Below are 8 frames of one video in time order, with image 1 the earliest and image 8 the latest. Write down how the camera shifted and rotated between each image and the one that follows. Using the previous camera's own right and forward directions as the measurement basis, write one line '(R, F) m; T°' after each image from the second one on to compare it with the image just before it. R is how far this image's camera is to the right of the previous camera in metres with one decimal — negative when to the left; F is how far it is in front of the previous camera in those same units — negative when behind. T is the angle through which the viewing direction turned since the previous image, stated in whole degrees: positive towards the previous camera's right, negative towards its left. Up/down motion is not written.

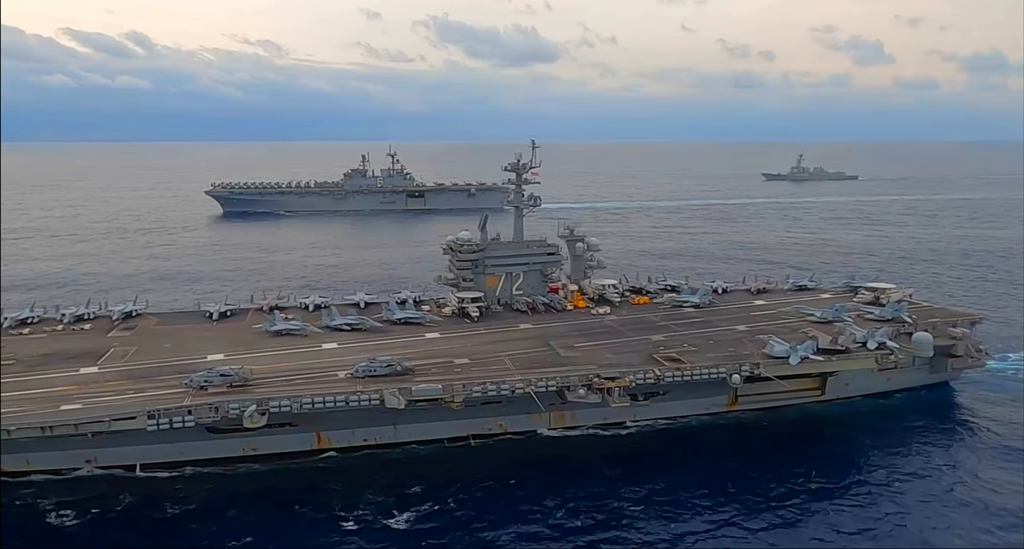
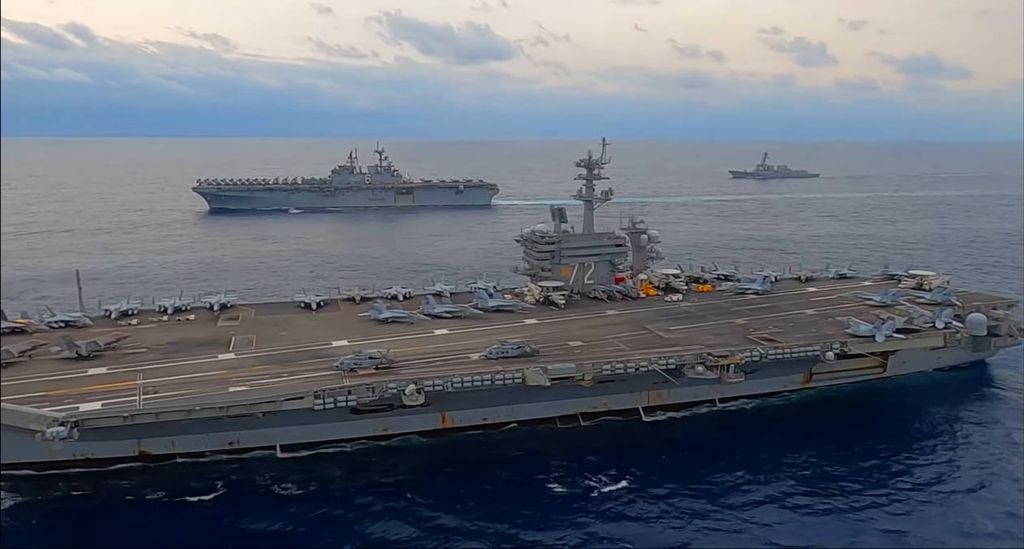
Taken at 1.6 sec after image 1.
(-4.4, -1.2) m; +4°
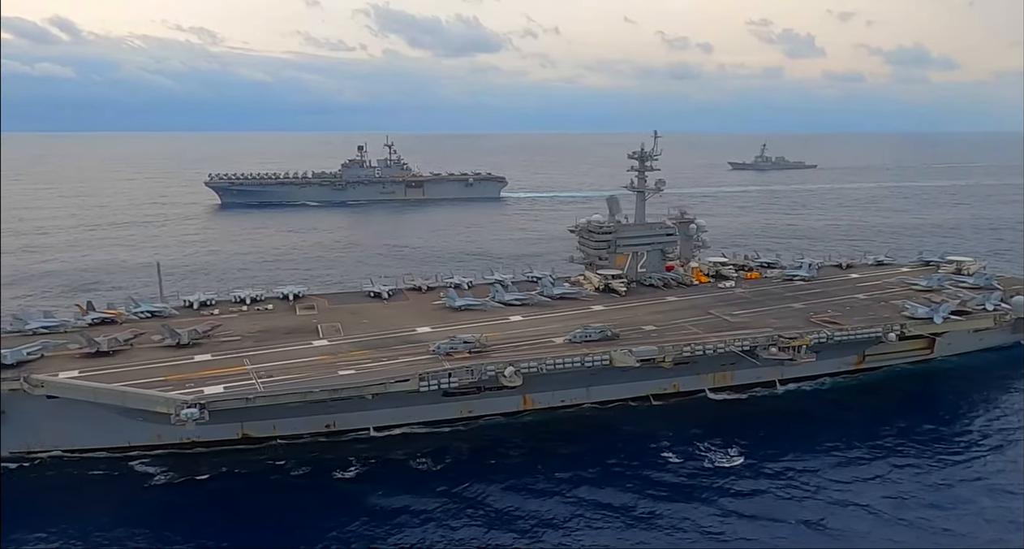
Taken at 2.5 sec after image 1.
(-2.5, -0.9) m; +1°
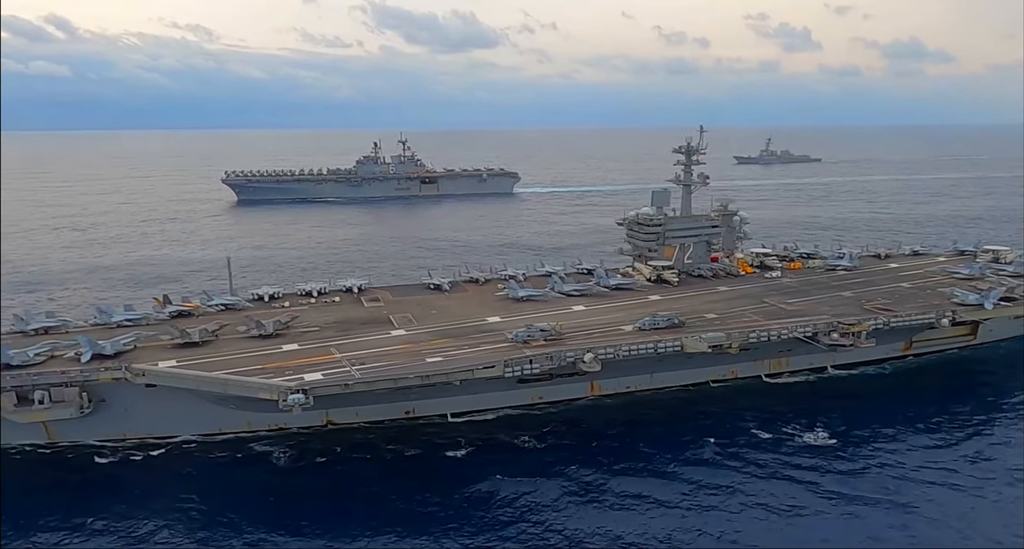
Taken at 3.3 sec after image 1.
(-2.1, -0.8) m; 0°
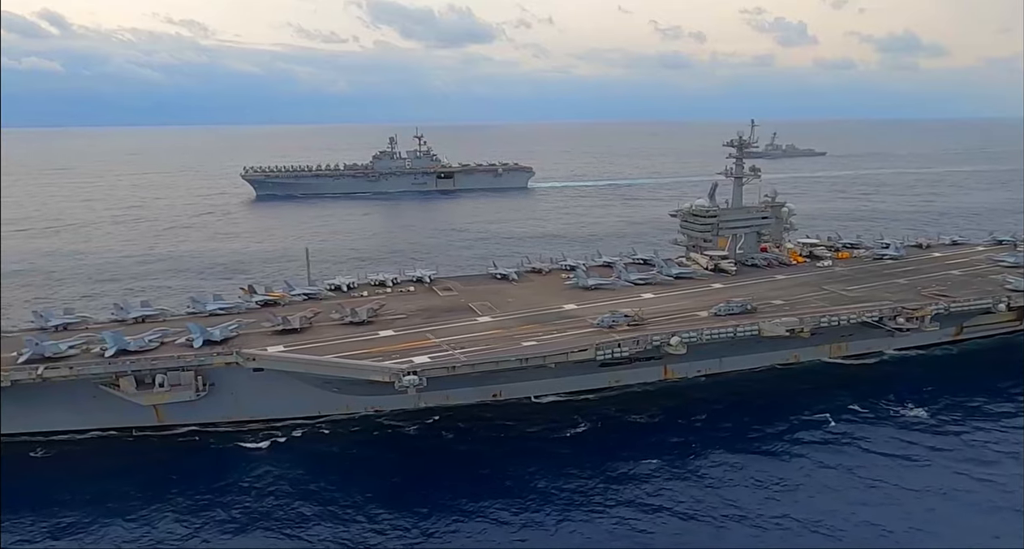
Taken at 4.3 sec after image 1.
(-2.5, -0.9) m; 0°
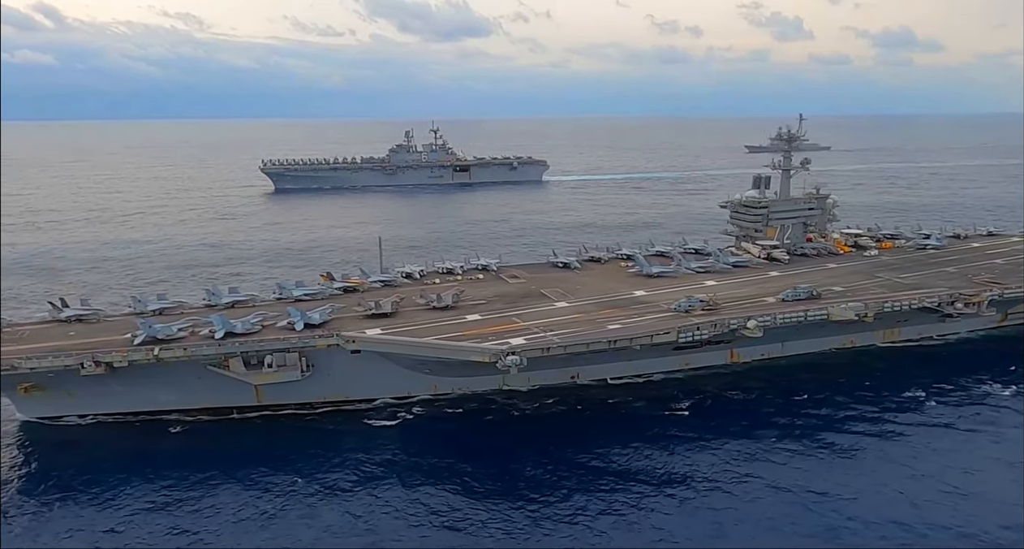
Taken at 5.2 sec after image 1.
(-2.5, -0.9) m; 0°
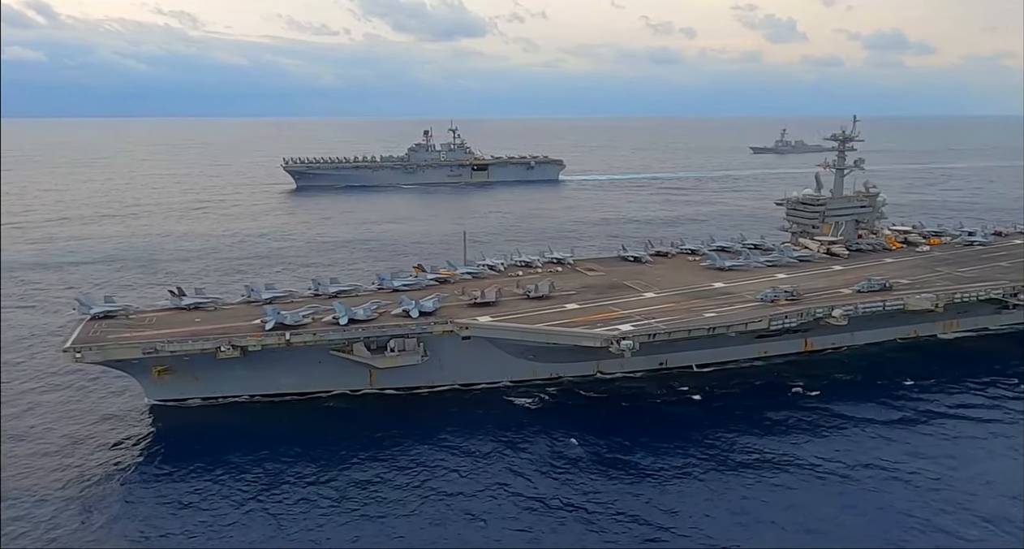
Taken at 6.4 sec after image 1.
(-3.2, -1.2) m; +1°
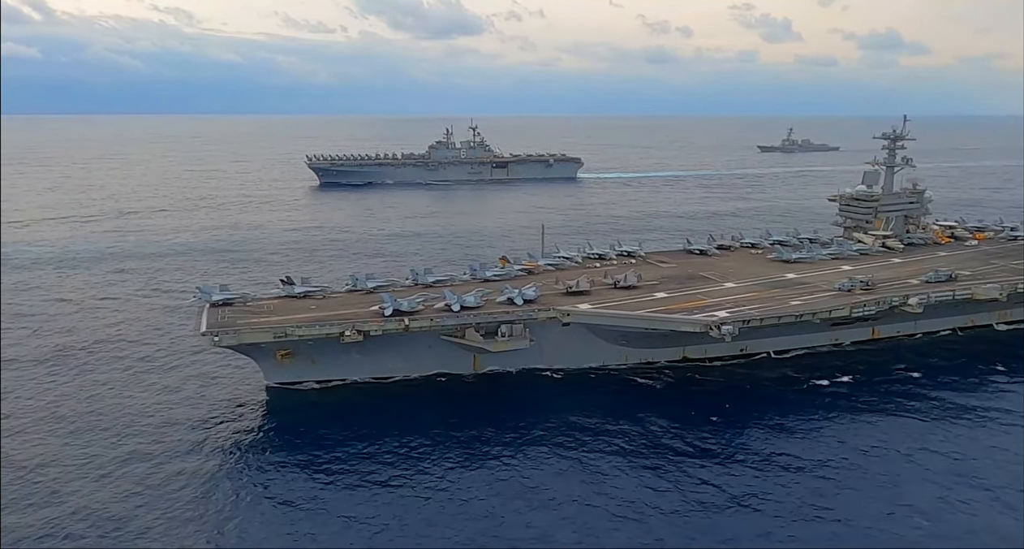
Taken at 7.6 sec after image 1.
(-3.2, -1.3) m; +1°
